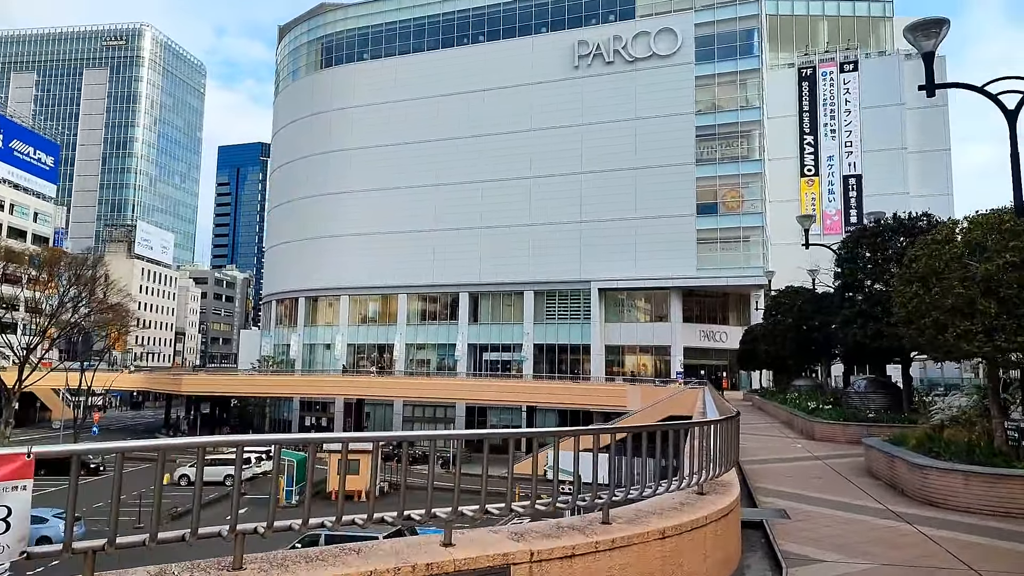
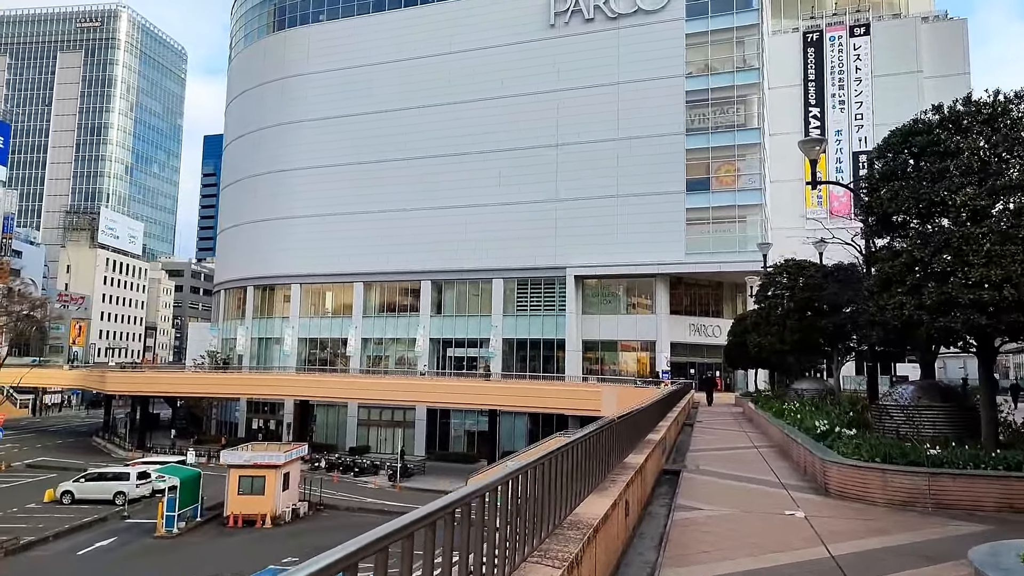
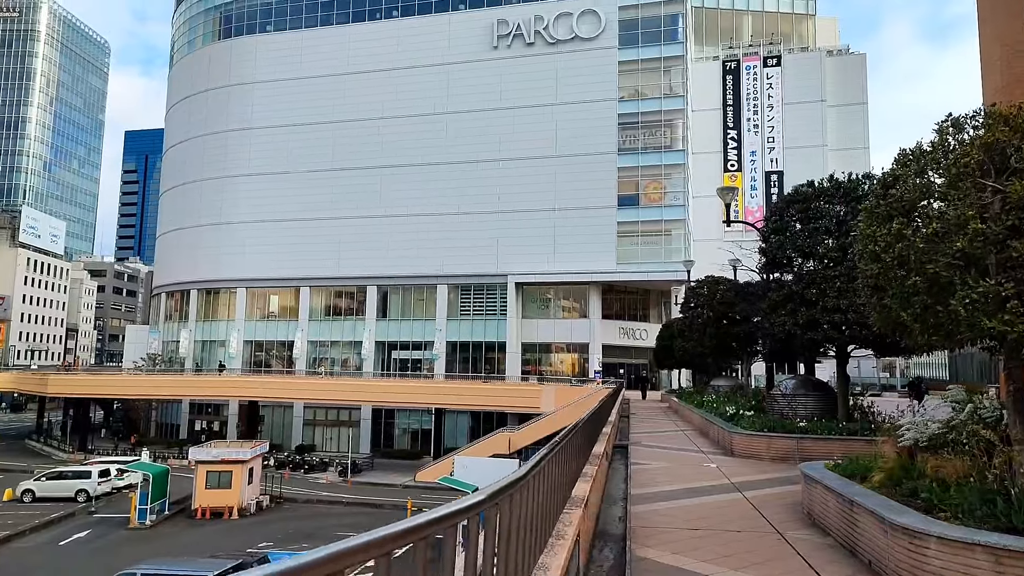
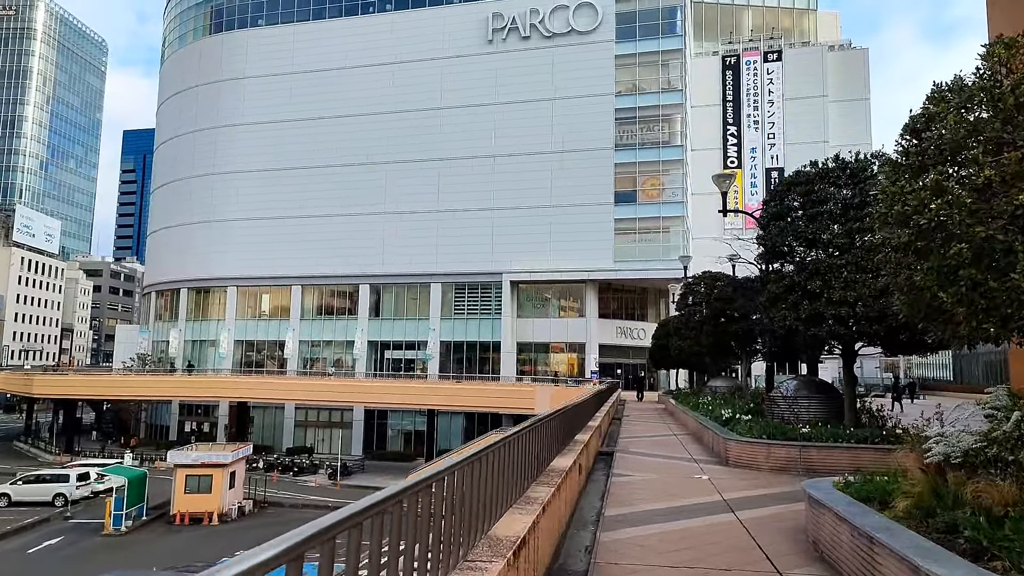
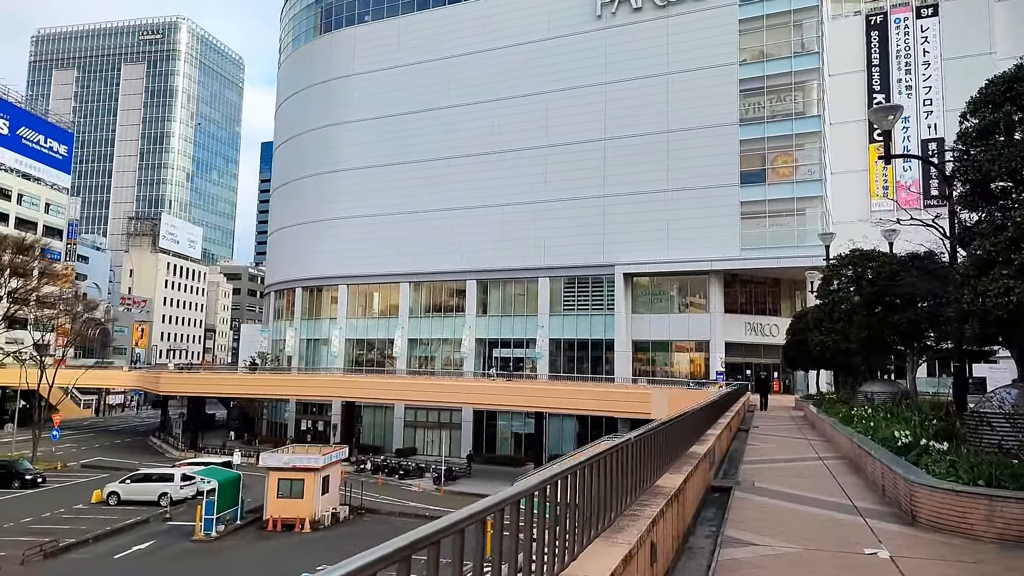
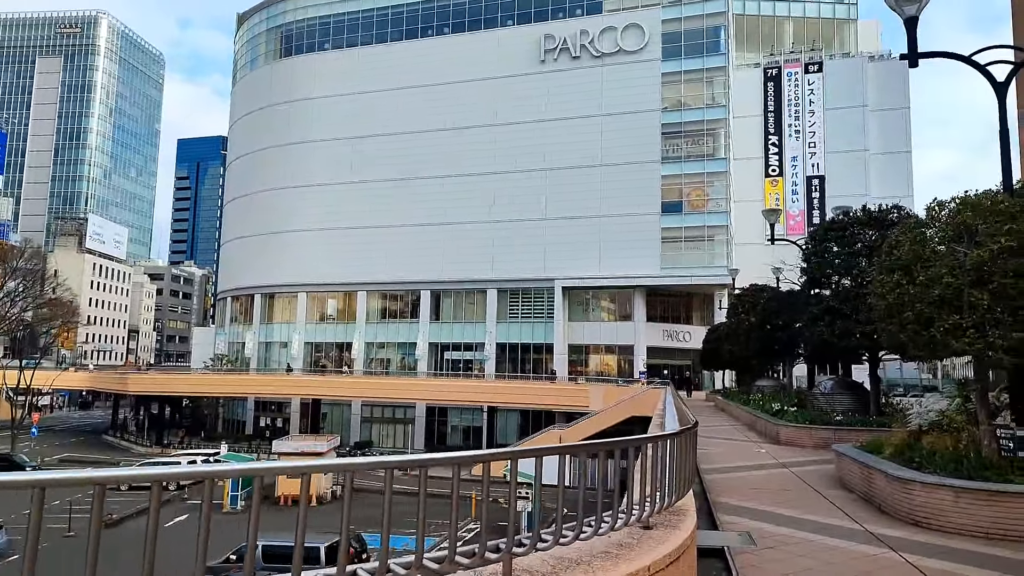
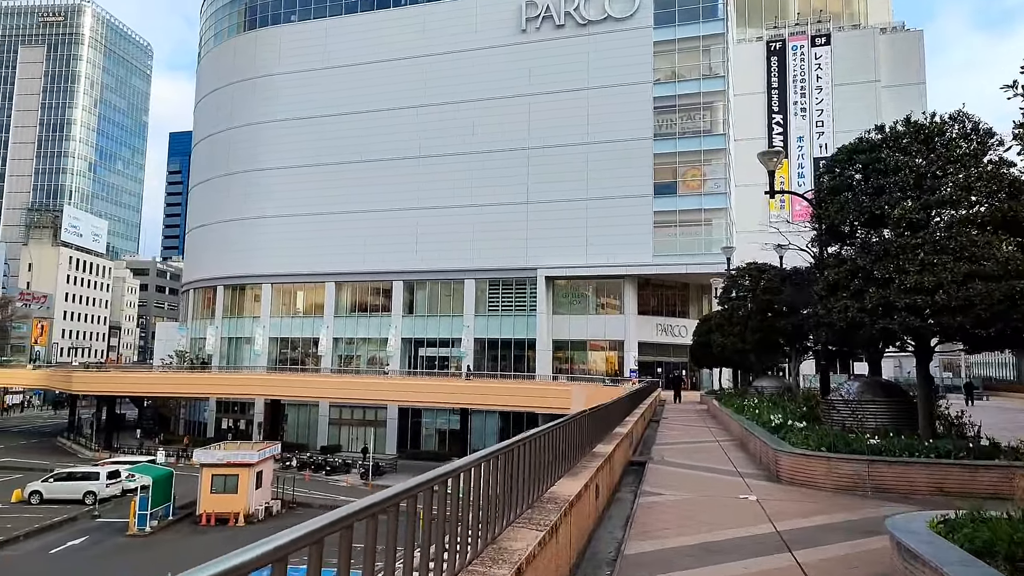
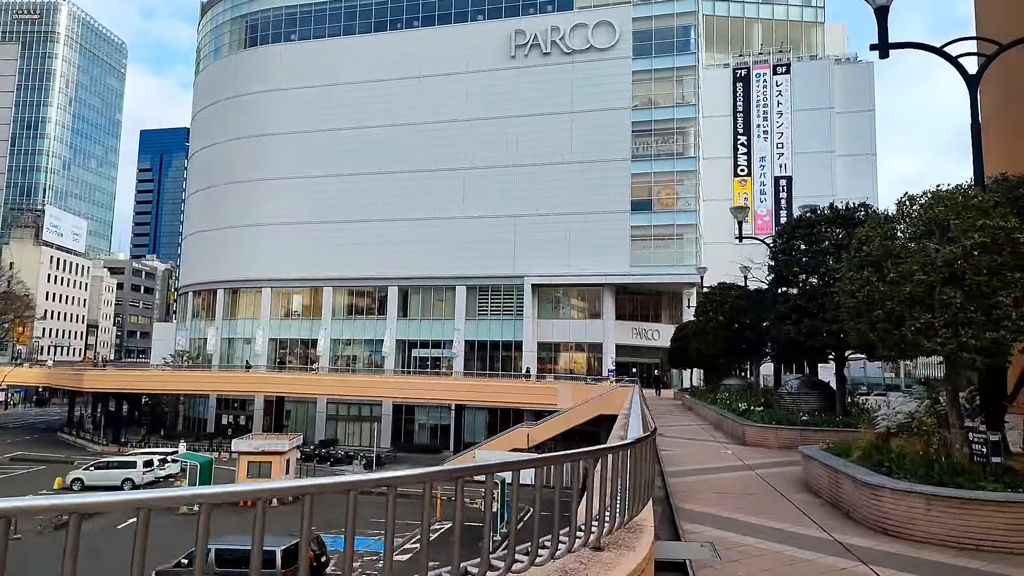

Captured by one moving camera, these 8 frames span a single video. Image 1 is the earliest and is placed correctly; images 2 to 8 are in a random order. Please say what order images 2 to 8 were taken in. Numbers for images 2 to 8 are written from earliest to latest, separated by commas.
6, 8, 3, 4, 7, 2, 5
